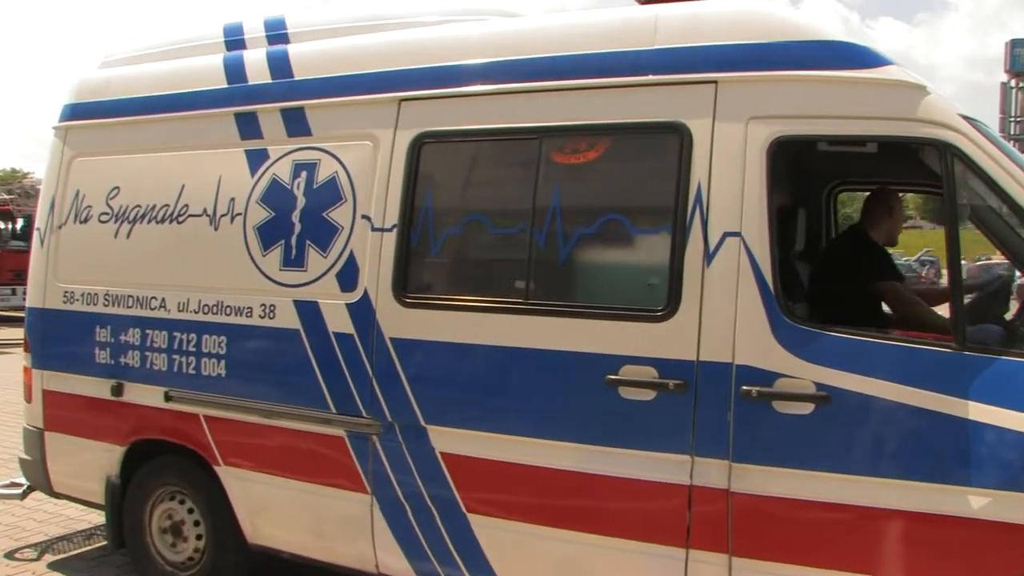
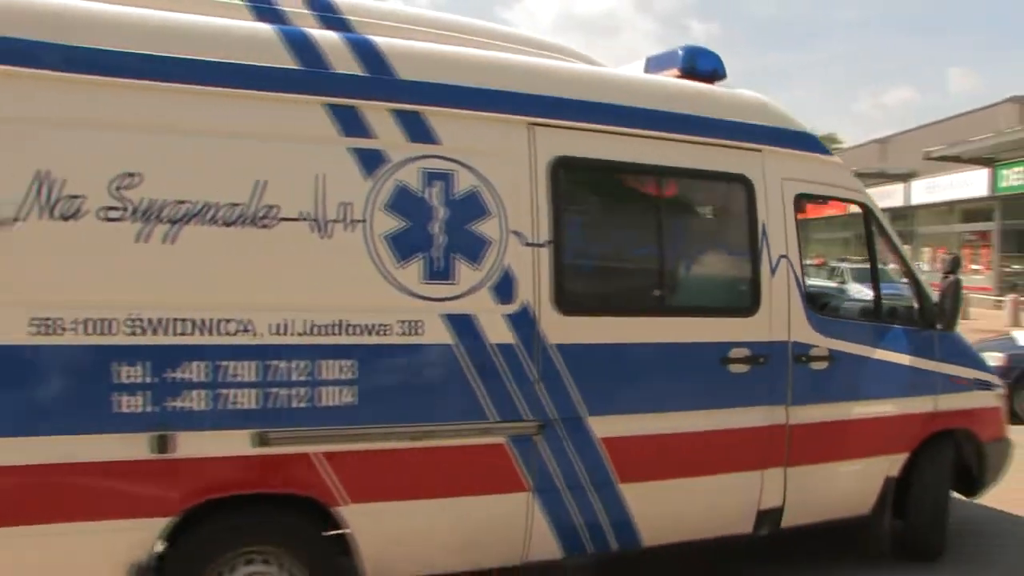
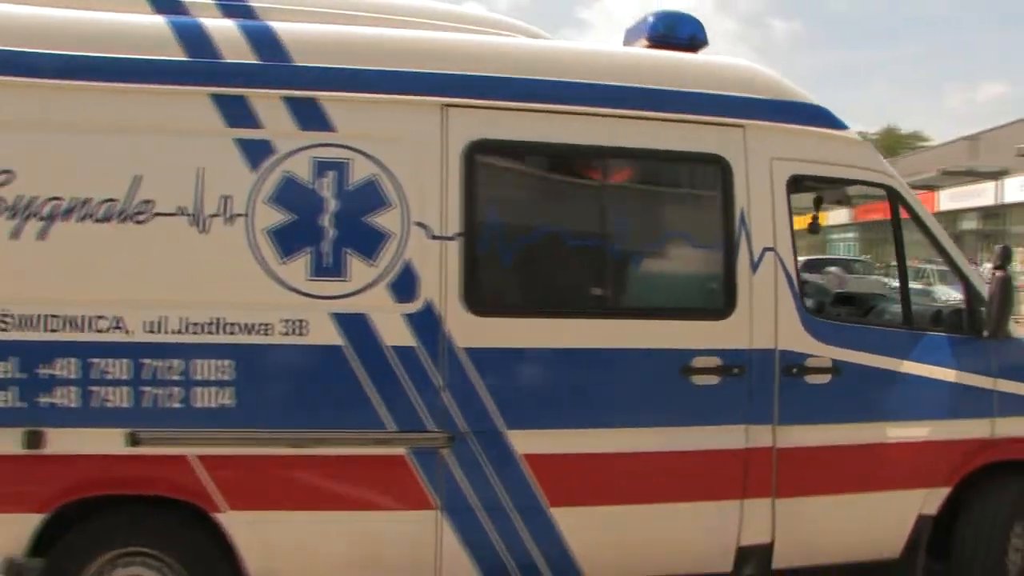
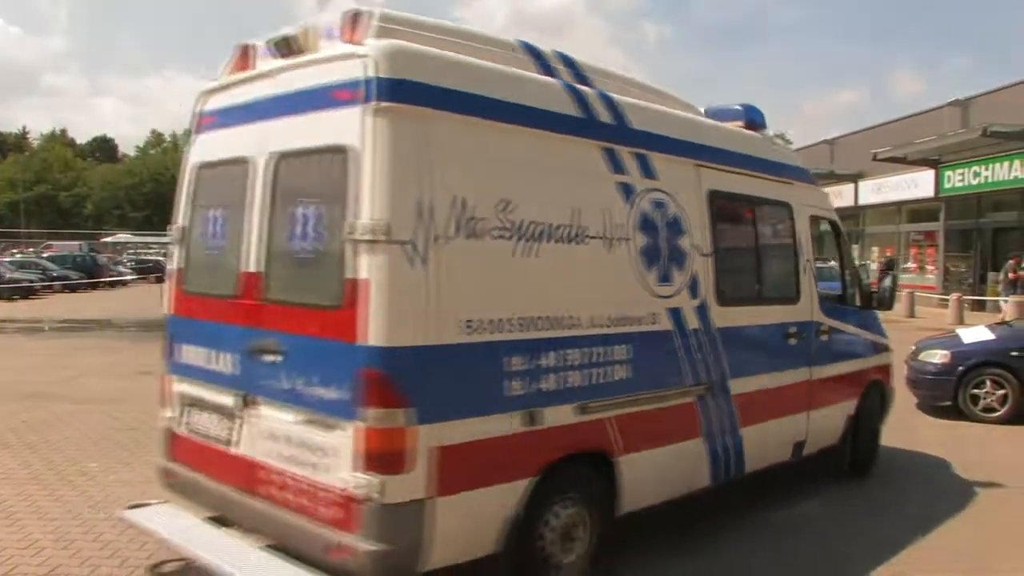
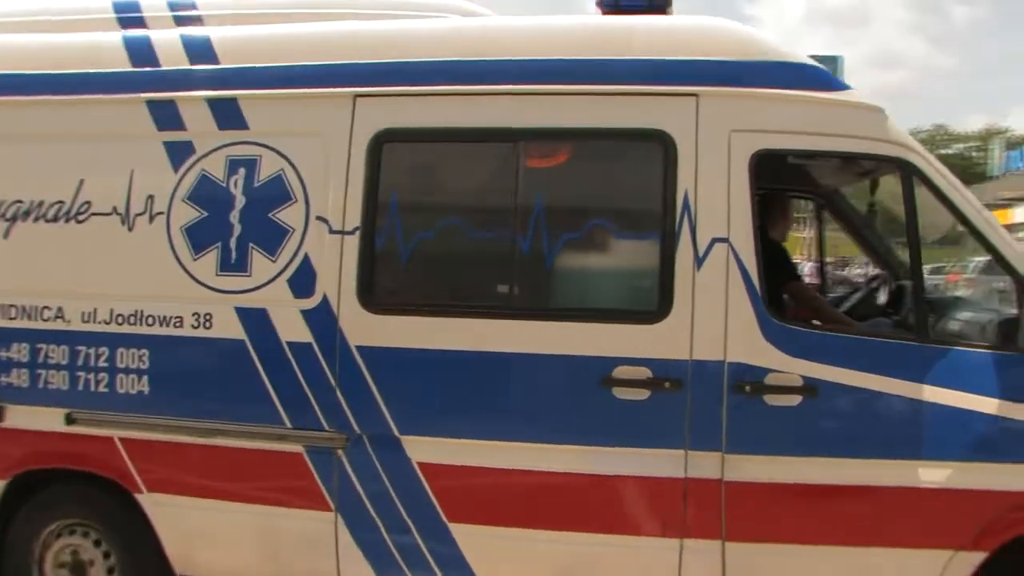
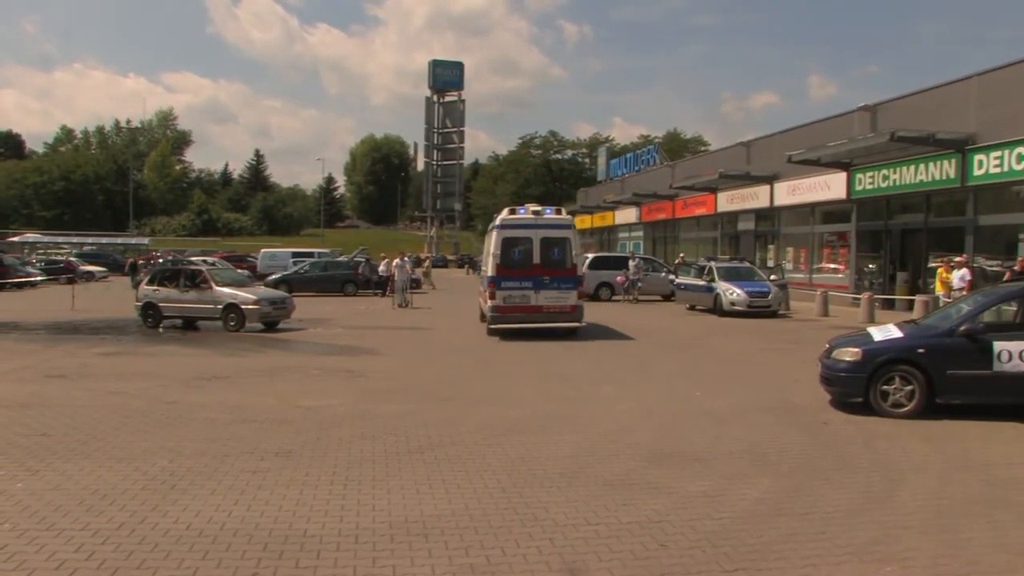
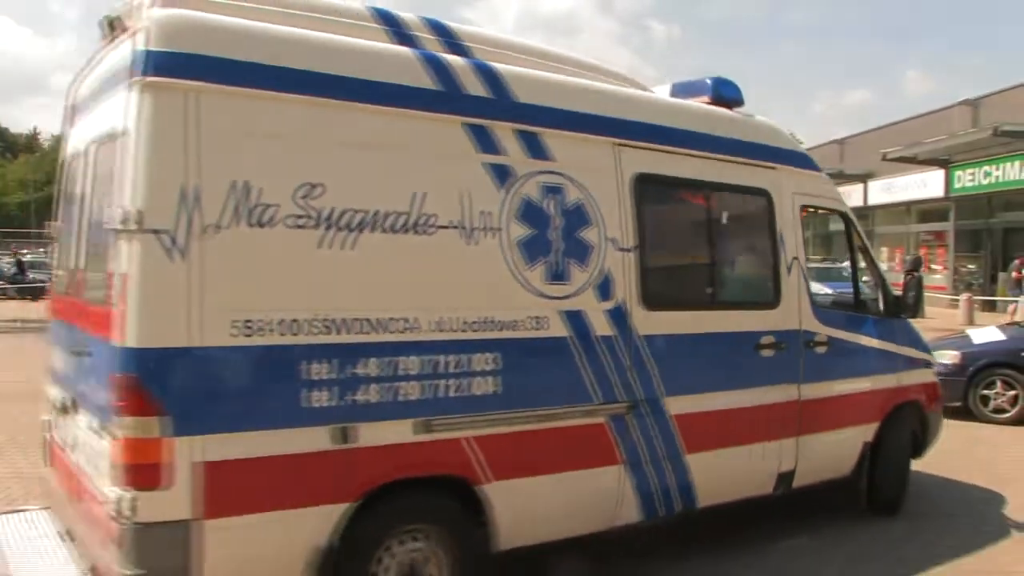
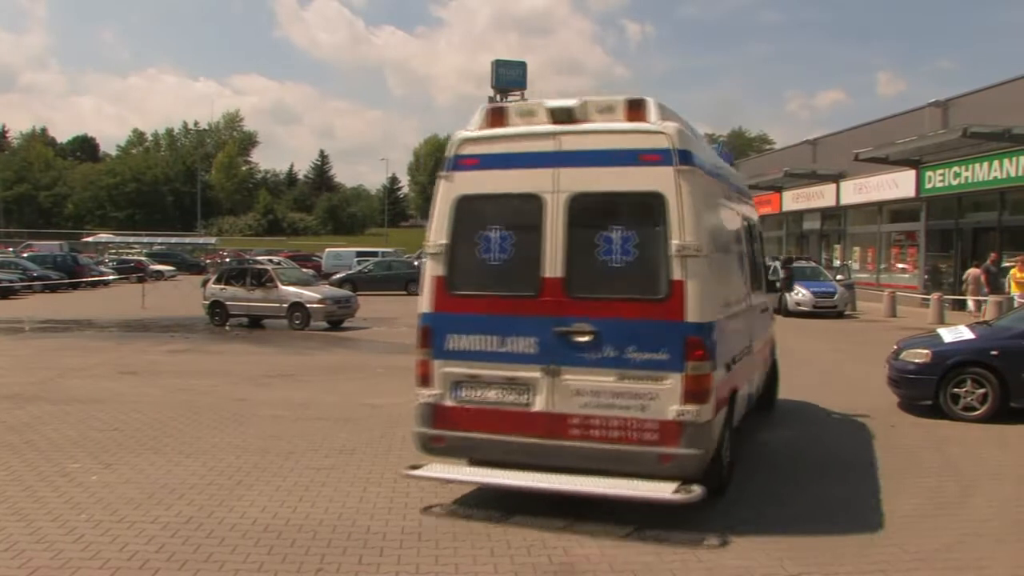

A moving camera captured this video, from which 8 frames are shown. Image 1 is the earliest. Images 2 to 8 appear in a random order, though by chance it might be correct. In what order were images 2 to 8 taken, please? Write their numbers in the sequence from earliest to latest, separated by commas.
5, 3, 2, 7, 4, 8, 6
